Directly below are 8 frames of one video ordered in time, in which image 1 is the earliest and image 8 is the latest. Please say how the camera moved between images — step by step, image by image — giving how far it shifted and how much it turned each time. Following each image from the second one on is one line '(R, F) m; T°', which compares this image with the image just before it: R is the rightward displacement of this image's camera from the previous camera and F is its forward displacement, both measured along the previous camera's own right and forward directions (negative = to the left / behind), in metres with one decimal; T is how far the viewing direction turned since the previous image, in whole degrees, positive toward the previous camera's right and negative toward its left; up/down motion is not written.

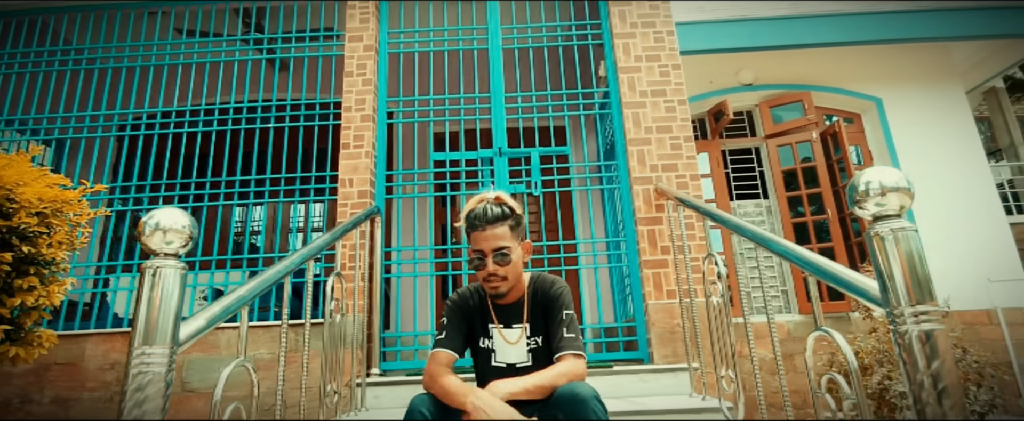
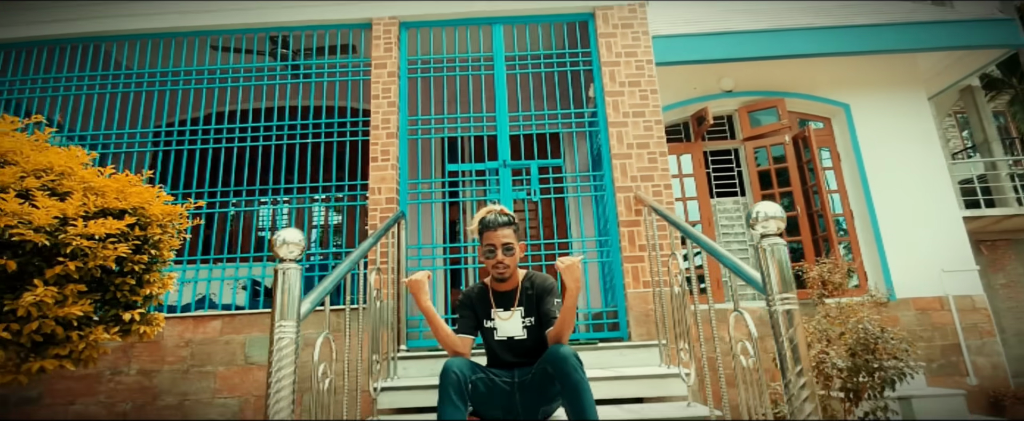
(0.0, -0.6) m; 0°
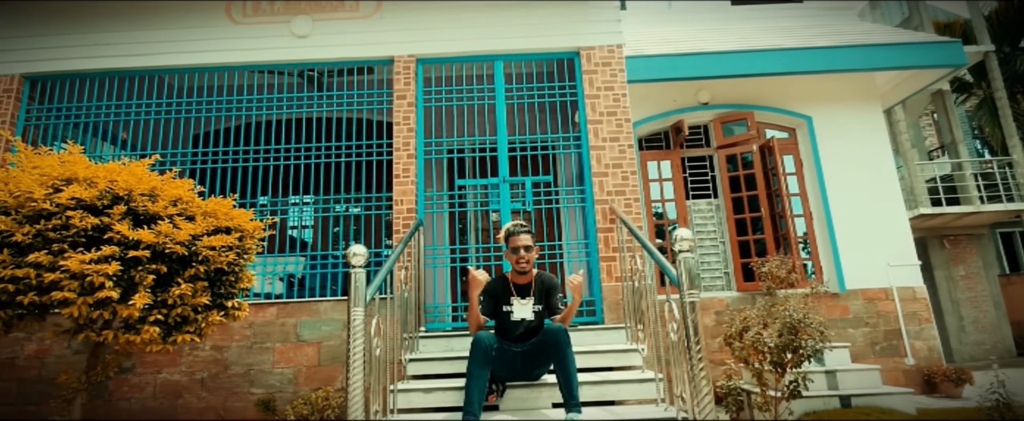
(0.0, -0.8) m; 0°
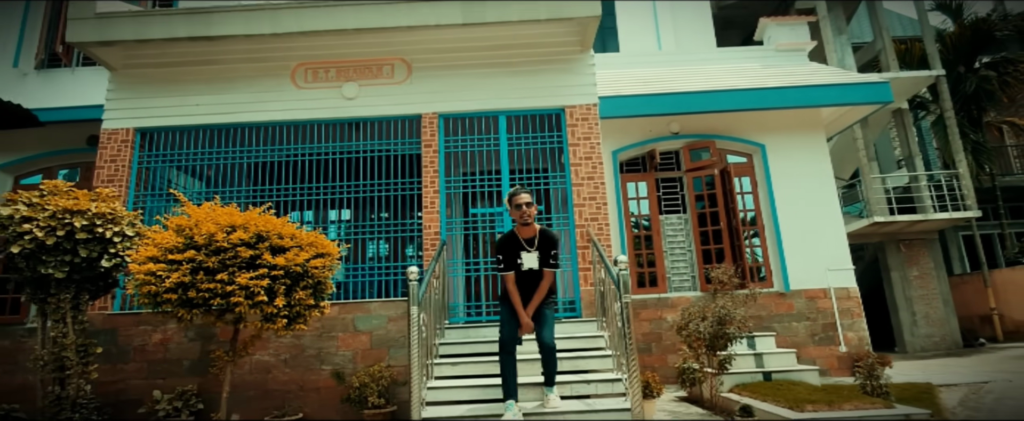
(0.0, -1.5) m; 0°
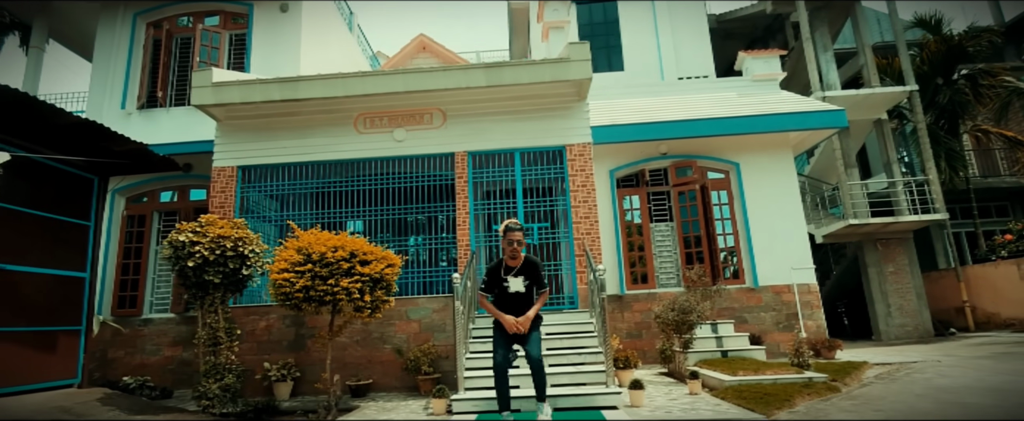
(+0.1, -1.9) m; -2°
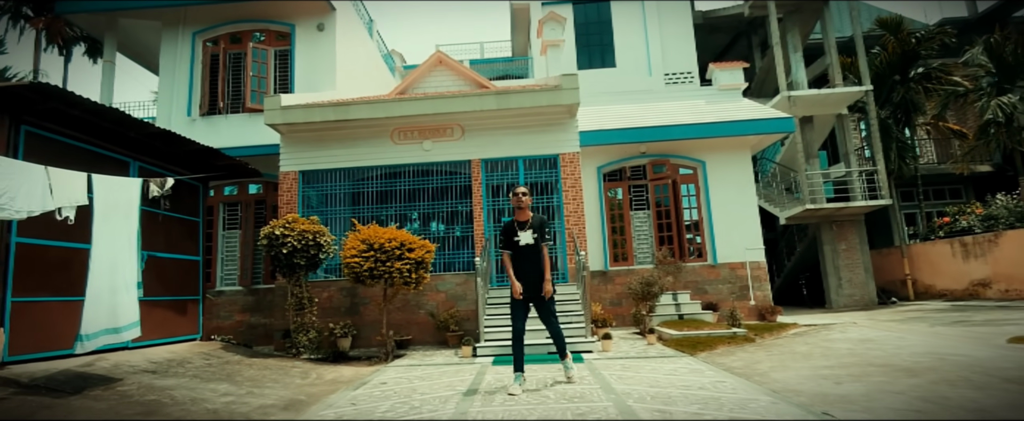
(-0.1, -2.2) m; 0°
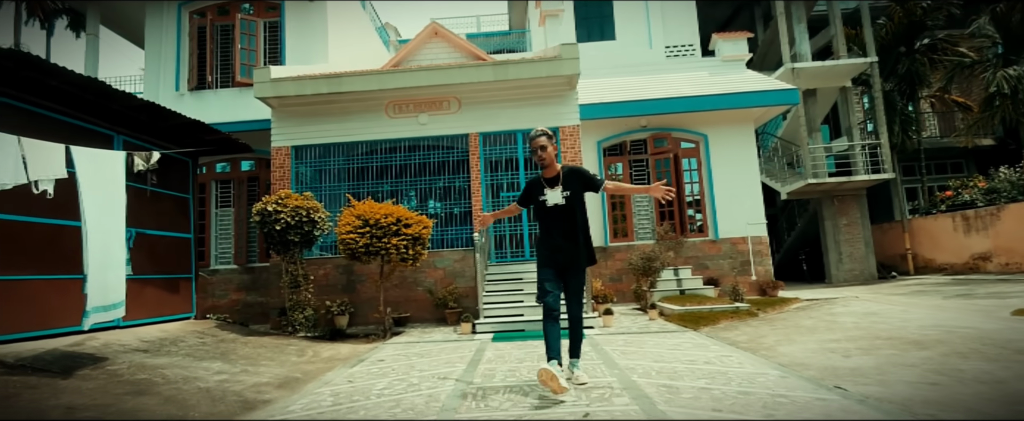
(0.0, +0.2) m; 0°
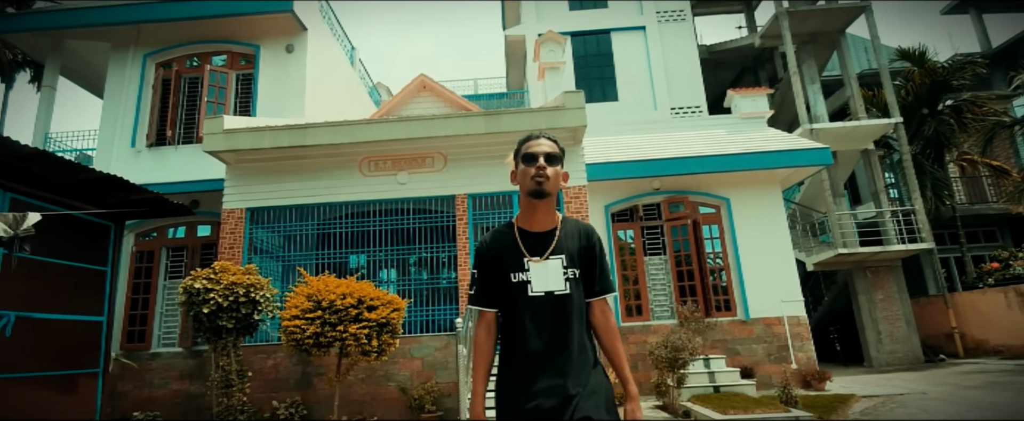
(+0.1, +1.7) m; 0°
